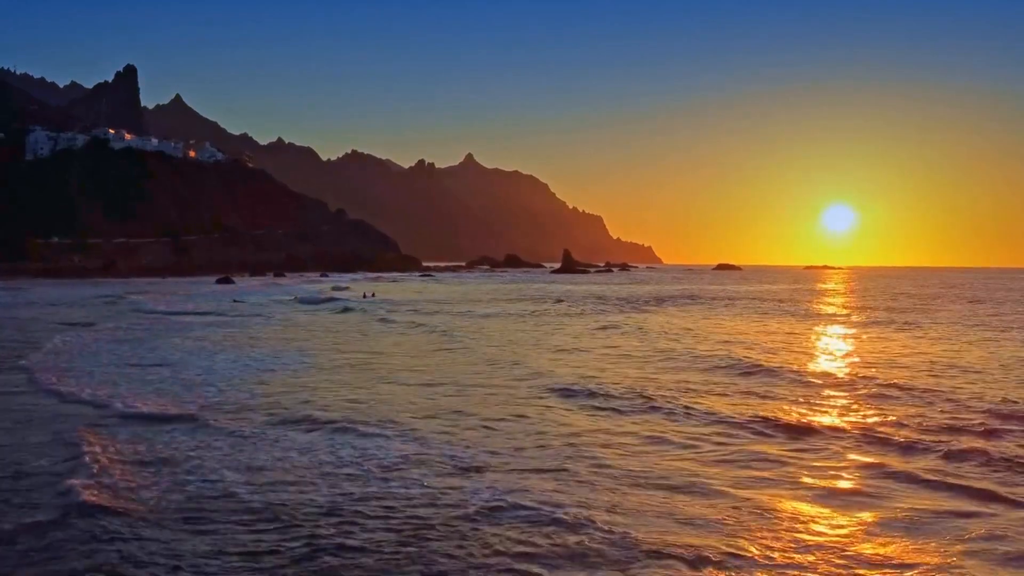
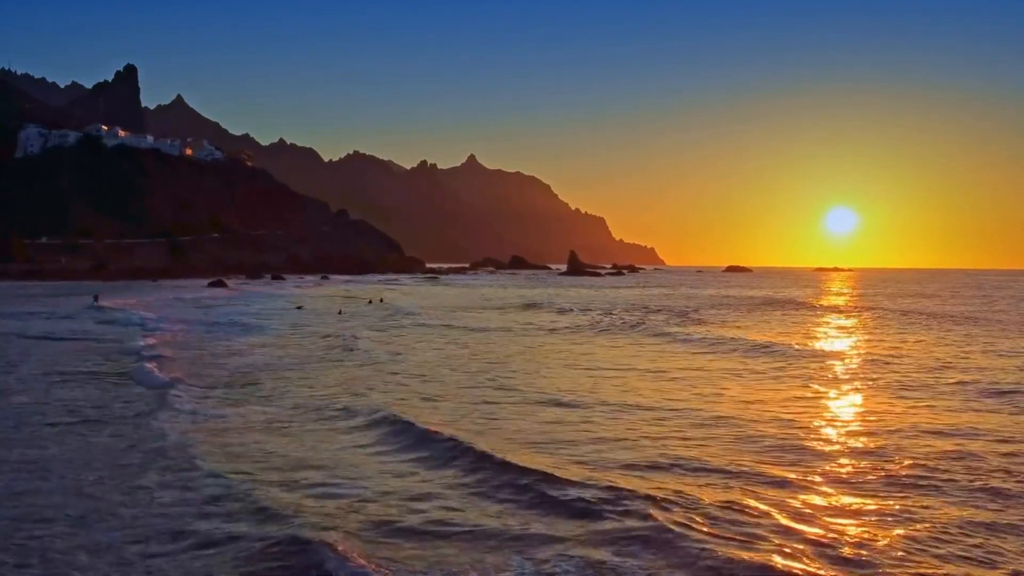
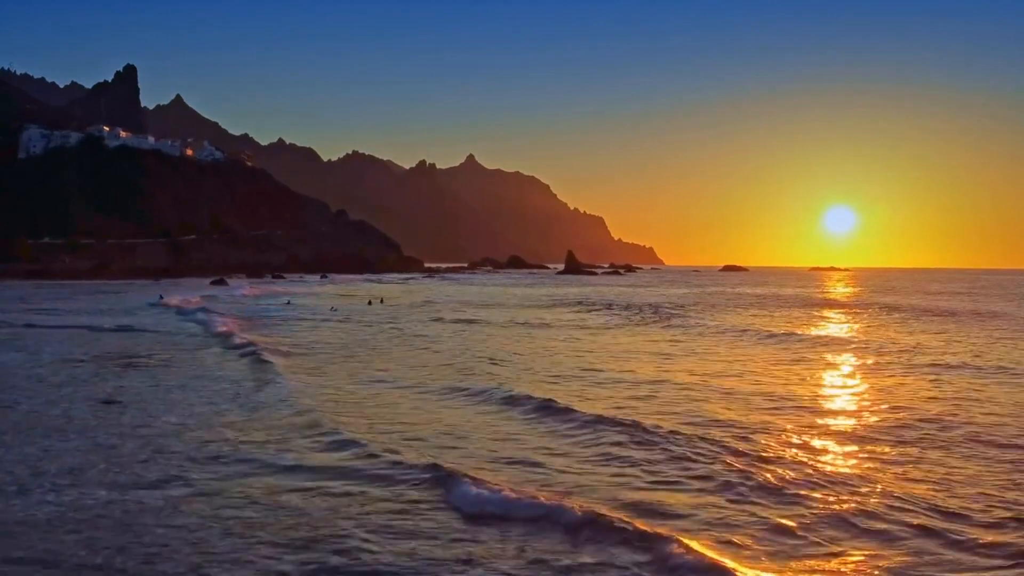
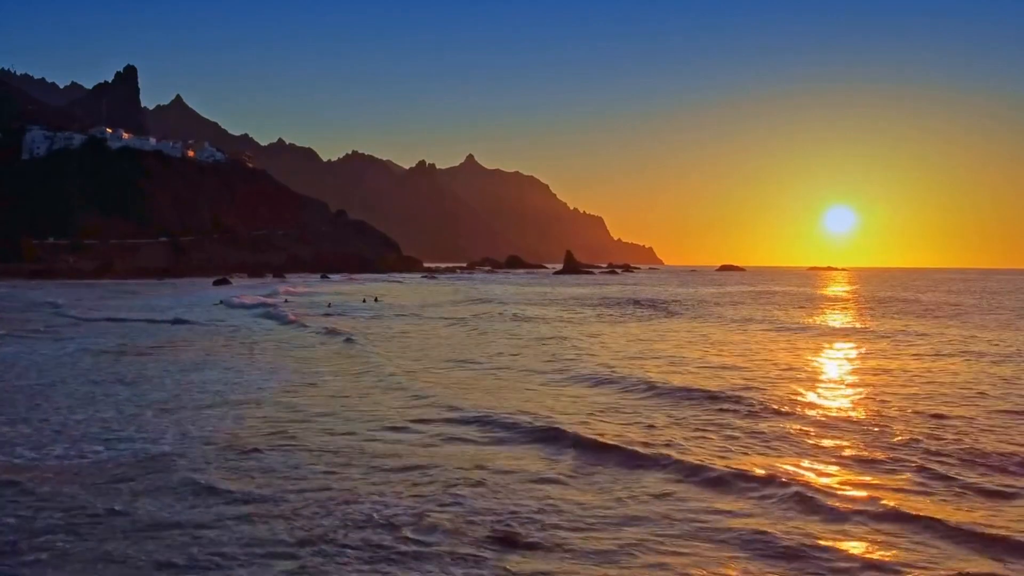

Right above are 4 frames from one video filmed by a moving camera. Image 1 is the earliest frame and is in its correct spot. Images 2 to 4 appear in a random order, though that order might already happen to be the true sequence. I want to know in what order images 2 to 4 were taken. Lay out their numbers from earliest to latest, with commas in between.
4, 3, 2
